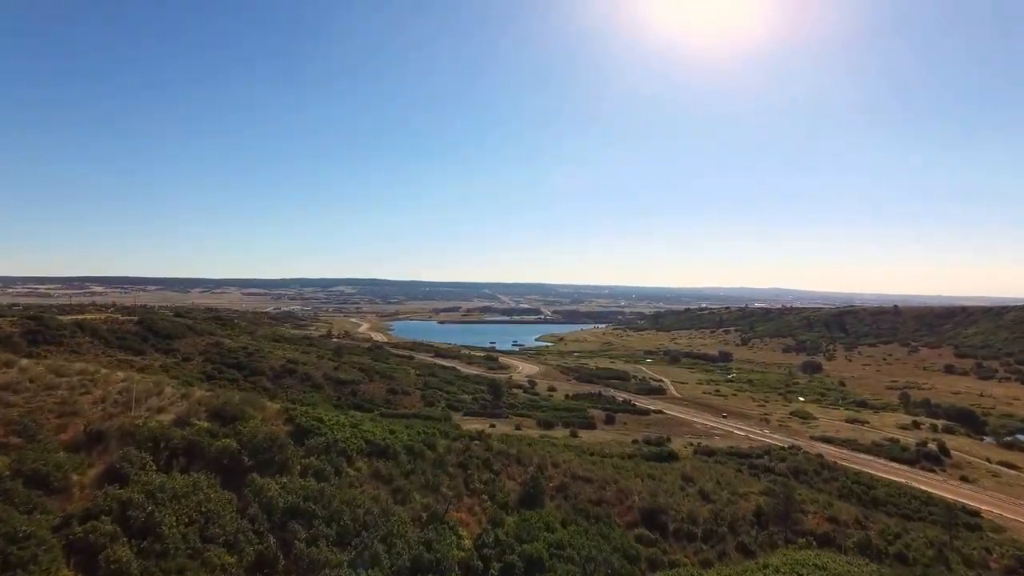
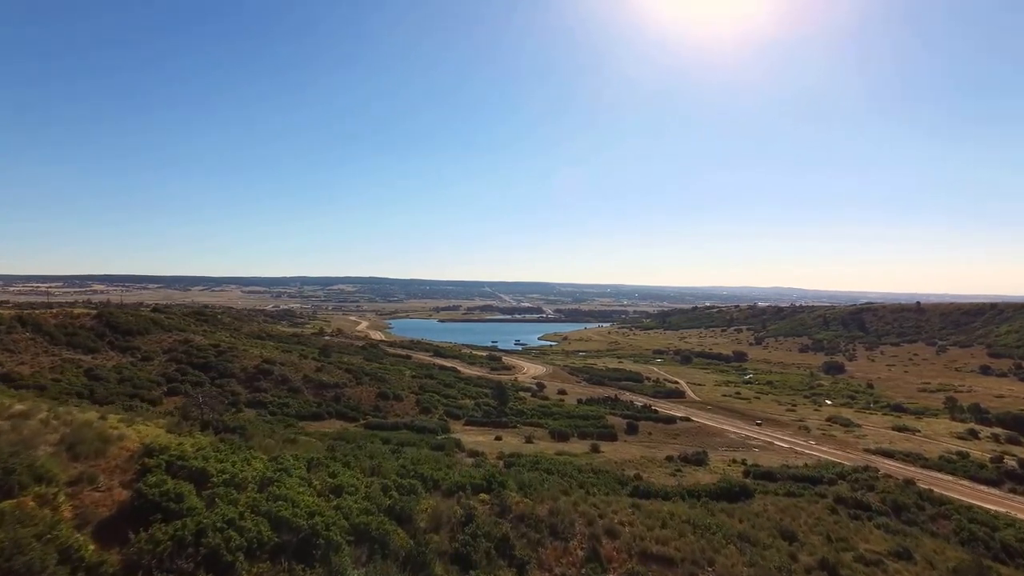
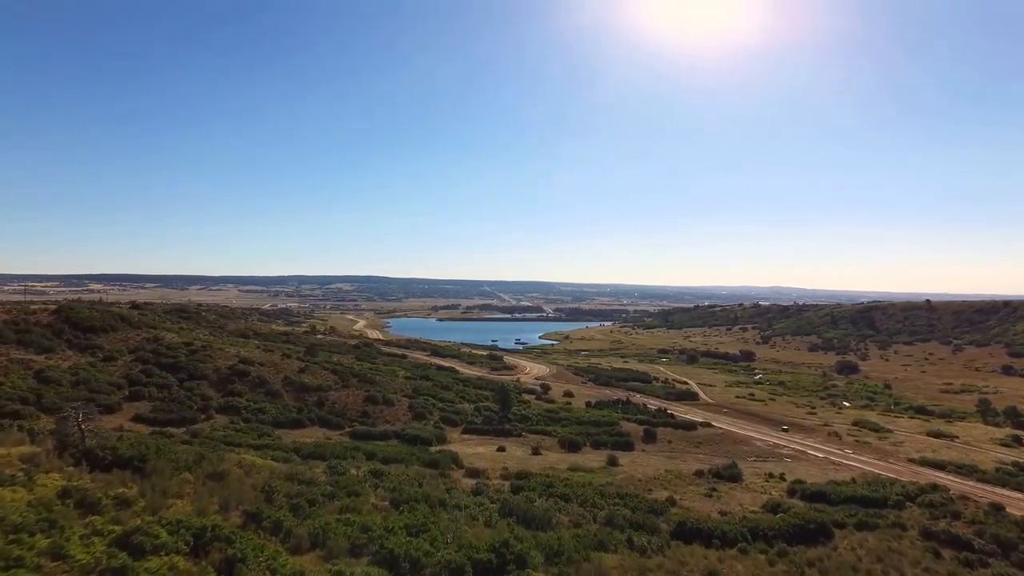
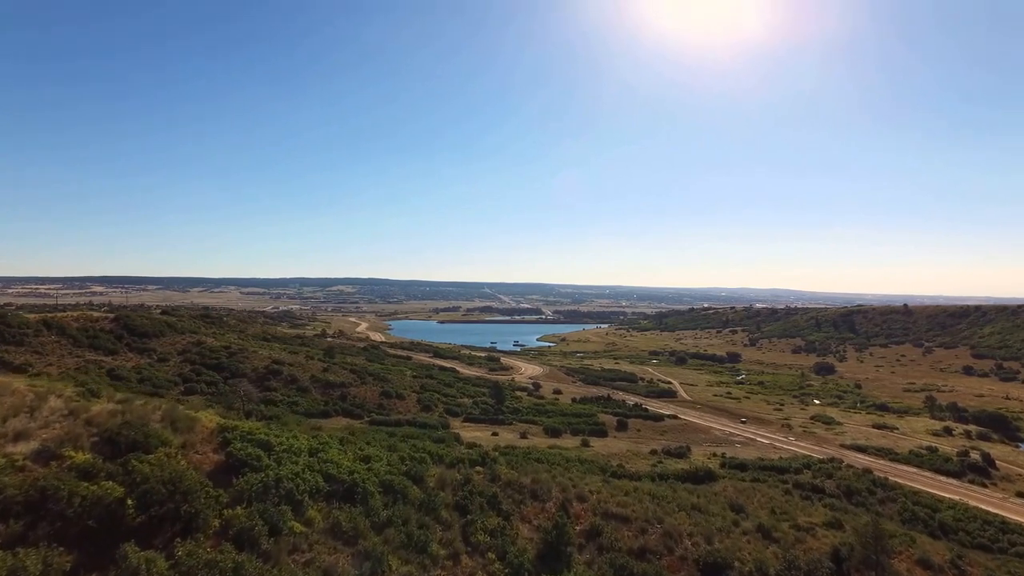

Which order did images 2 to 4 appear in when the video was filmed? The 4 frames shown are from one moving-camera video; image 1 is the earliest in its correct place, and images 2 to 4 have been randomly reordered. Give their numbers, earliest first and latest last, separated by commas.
4, 2, 3
